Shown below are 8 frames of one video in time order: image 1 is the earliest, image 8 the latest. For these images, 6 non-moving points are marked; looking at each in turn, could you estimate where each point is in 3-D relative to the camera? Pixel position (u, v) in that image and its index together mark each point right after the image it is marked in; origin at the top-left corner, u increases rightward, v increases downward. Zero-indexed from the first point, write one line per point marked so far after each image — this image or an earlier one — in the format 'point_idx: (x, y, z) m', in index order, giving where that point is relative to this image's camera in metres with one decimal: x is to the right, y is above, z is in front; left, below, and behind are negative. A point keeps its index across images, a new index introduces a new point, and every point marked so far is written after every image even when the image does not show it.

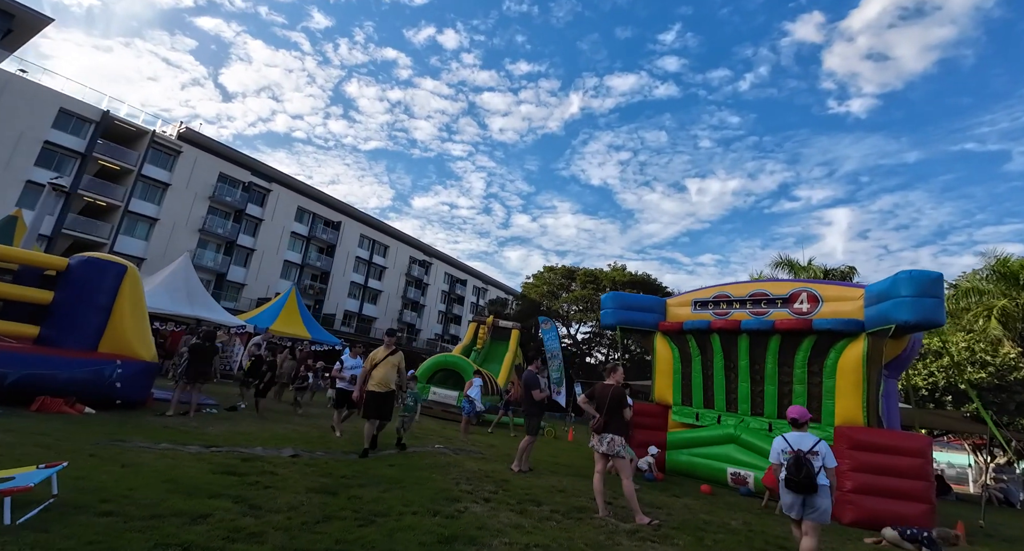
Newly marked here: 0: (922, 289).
0: (+5.7, -0.2, +6.9) m
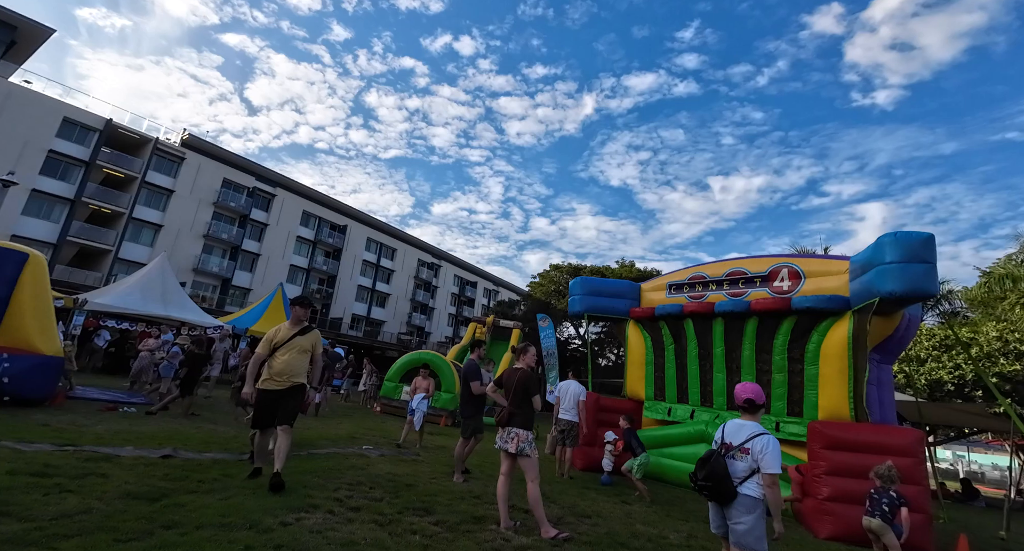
0: (+4.7, +0.3, +5.7) m
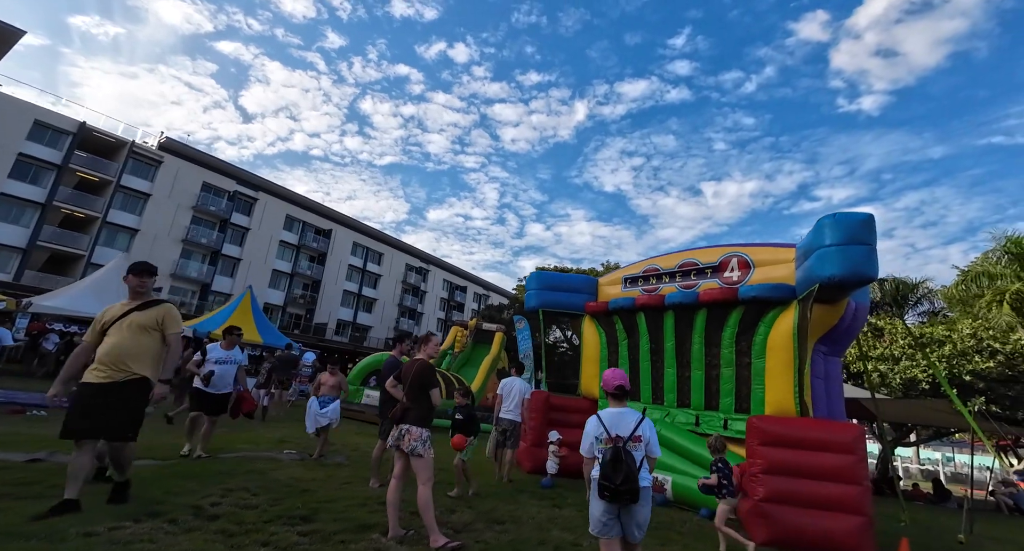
0: (+3.7, +0.4, +5.4) m
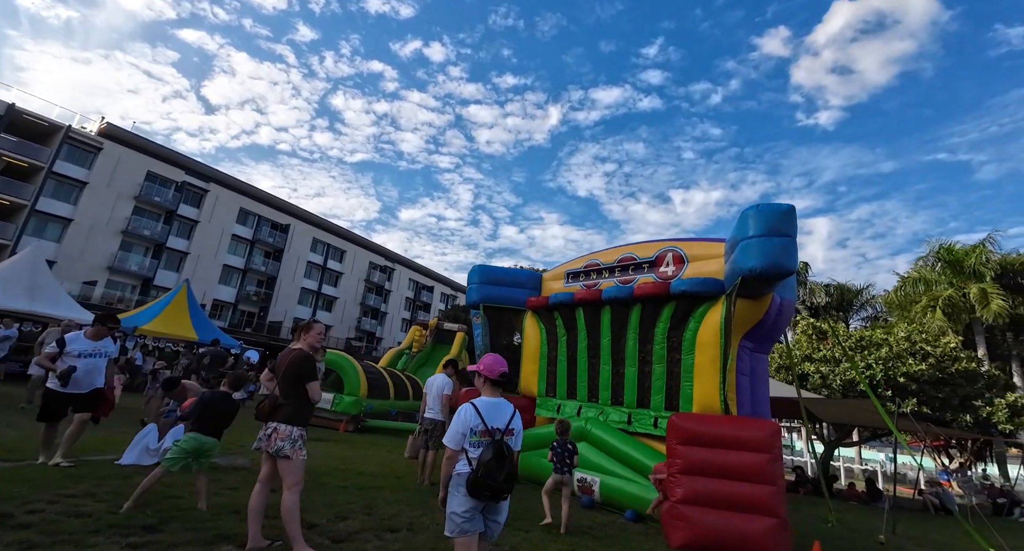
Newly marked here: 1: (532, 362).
0: (+2.7, +0.5, +5.2) m
1: (+0.4, -1.6, +9.3) m
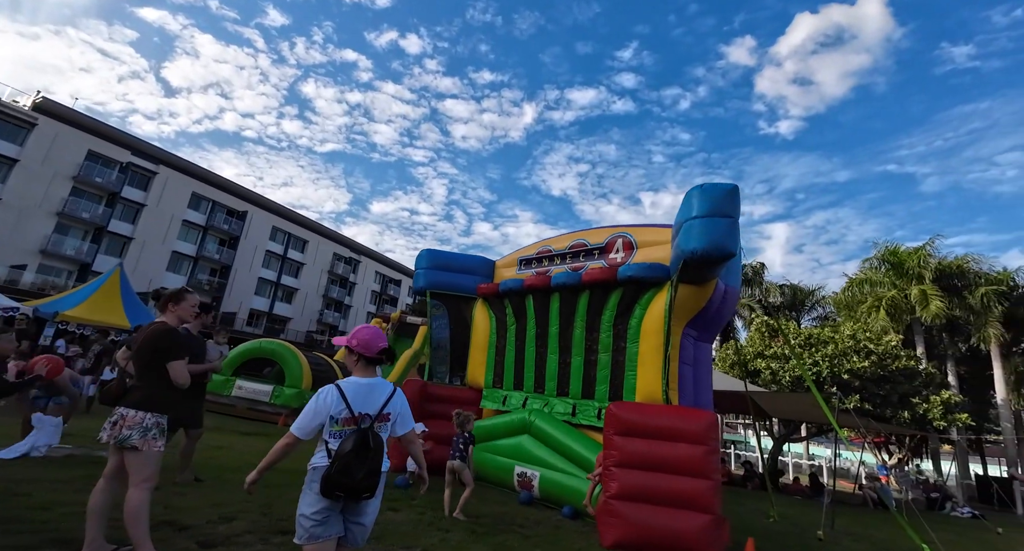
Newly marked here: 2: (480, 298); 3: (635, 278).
0: (+2.0, +0.7, +4.9) m
1: (-0.6, -1.4, +8.9) m
2: (-0.6, -0.4, +9.3) m
3: (+1.7, 0.0, +6.8) m
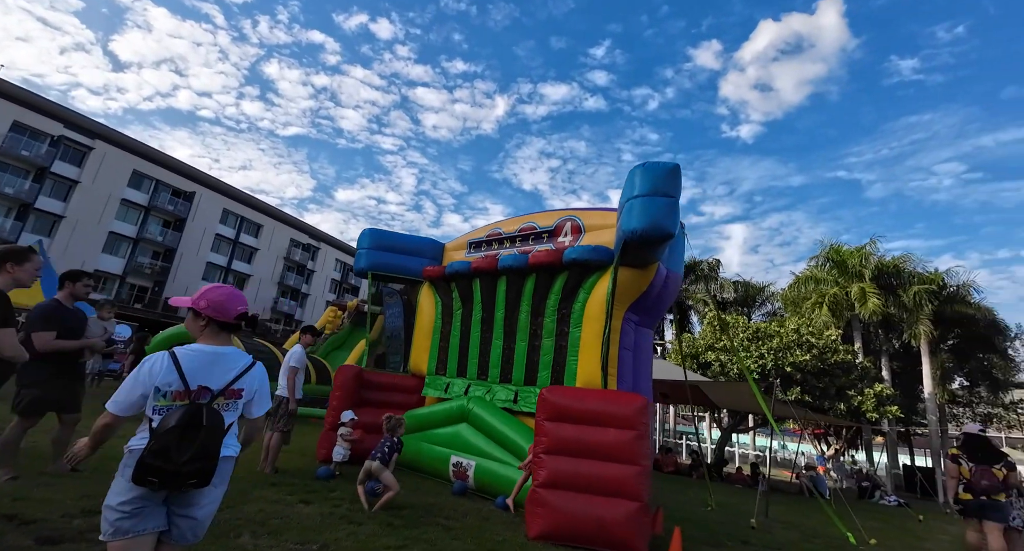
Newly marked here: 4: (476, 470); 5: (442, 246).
0: (+1.4, +0.9, +4.8) m
1: (-1.6, -1.1, +8.6) m
2: (-1.6, -0.1, +8.9) m
3: (+0.9, +0.2, +6.6) m
4: (-0.5, -2.5, +6.3) m
5: (-1.4, +0.5, +9.4) m
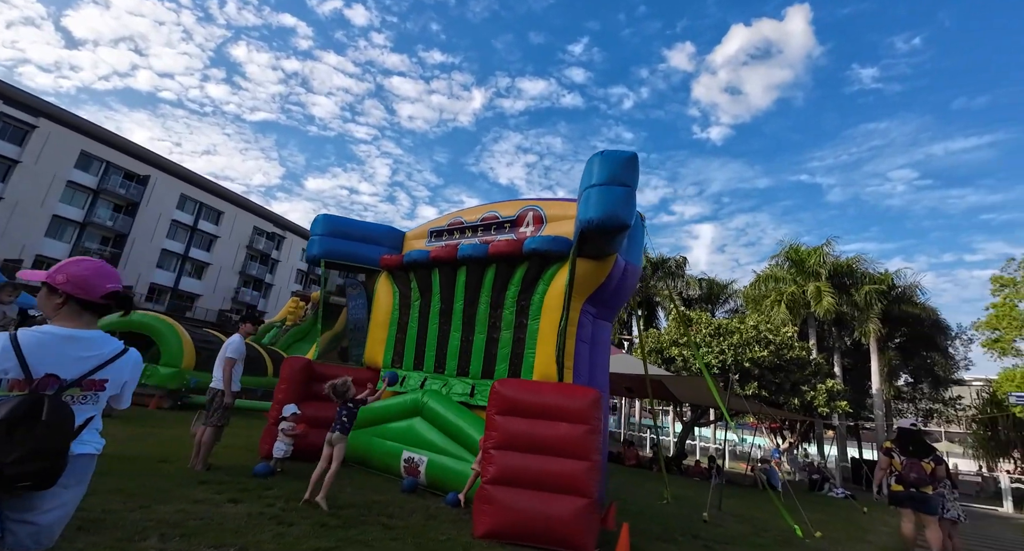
0: (+1.0, +0.9, +4.6) m
1: (-2.3, -0.9, +8.3) m
2: (-2.3, +0.1, +8.6) m
3: (+0.4, +0.3, +6.4) m
4: (-1.1, -2.4, +6.1) m
5: (-2.1, +0.7, +9.1) m
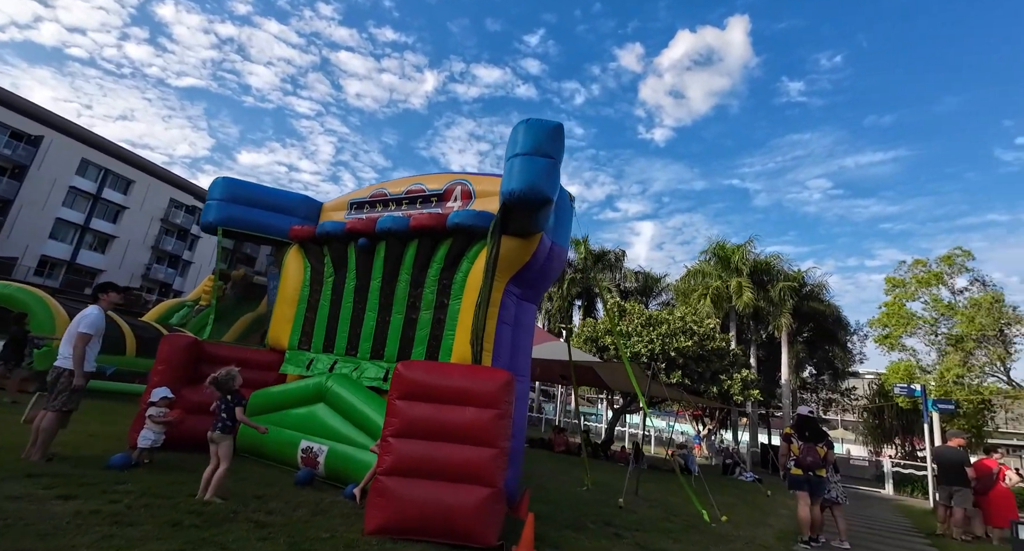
0: (+0.2, +1.2, +4.3) m
1: (-3.5, -0.5, +7.6) m
2: (-3.5, +0.5, +7.9) m
3: (-0.6, +0.6, +6.0) m
4: (-2.1, -2.1, +5.6) m
5: (-3.4, +1.2, +8.4) m
